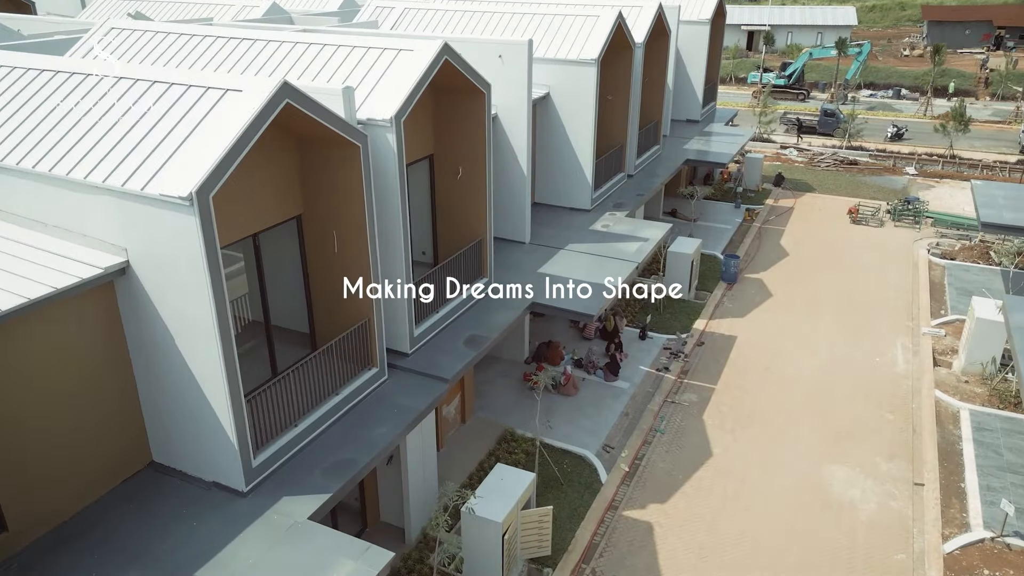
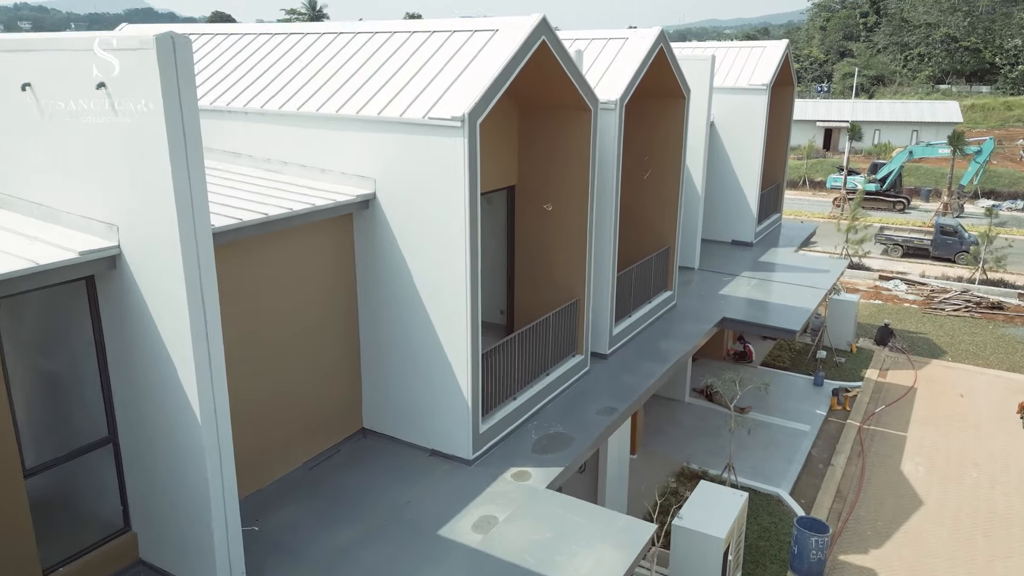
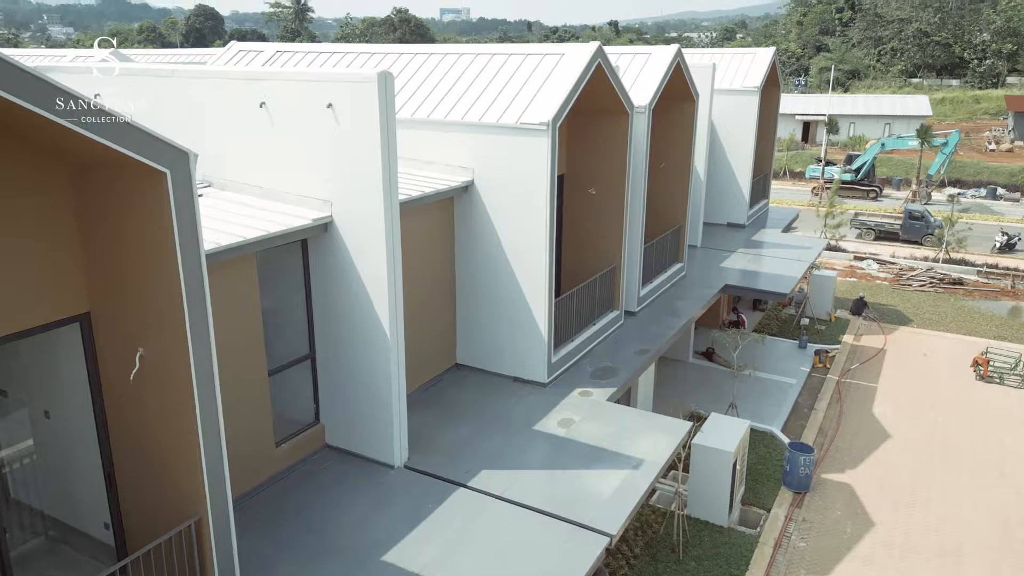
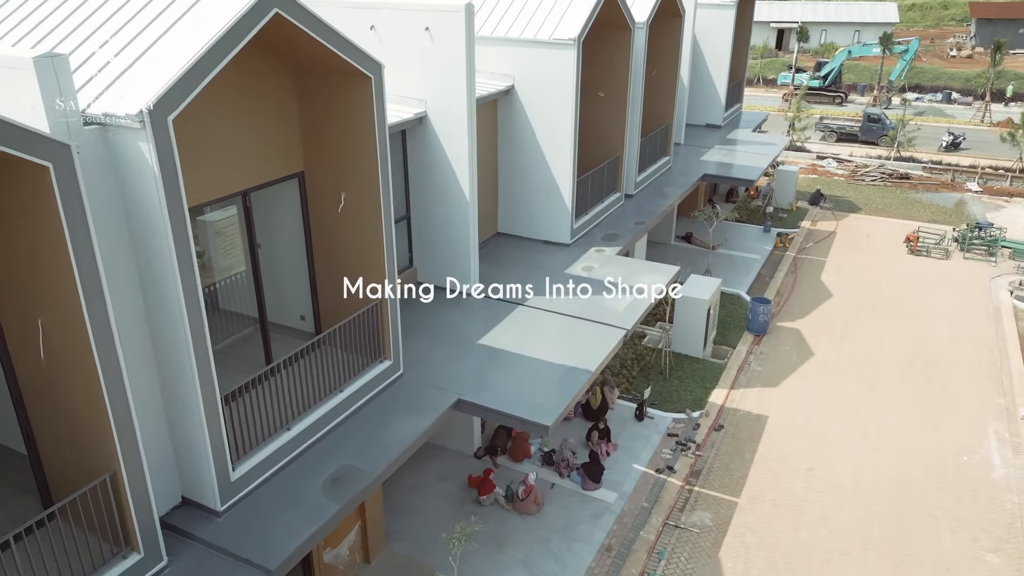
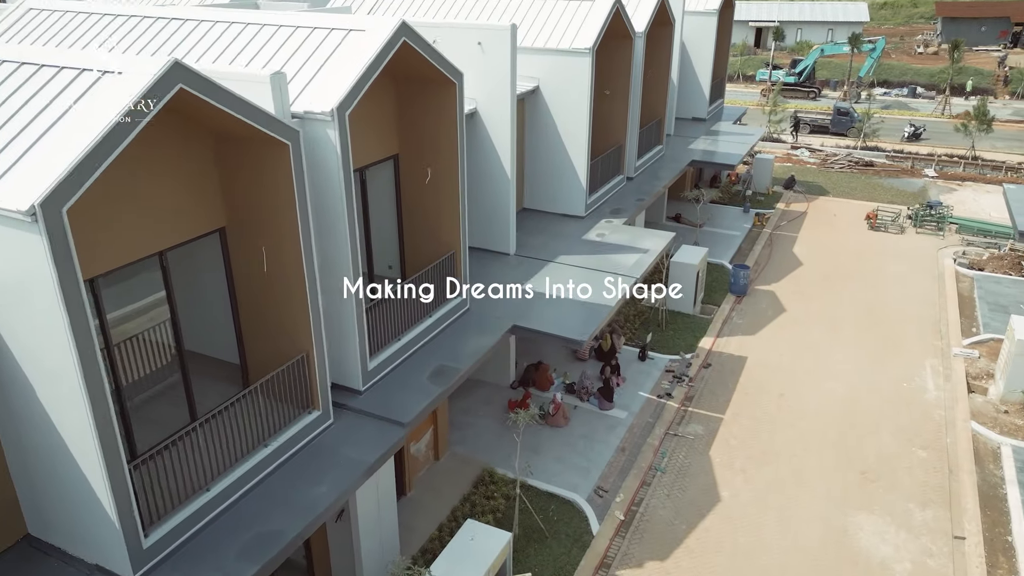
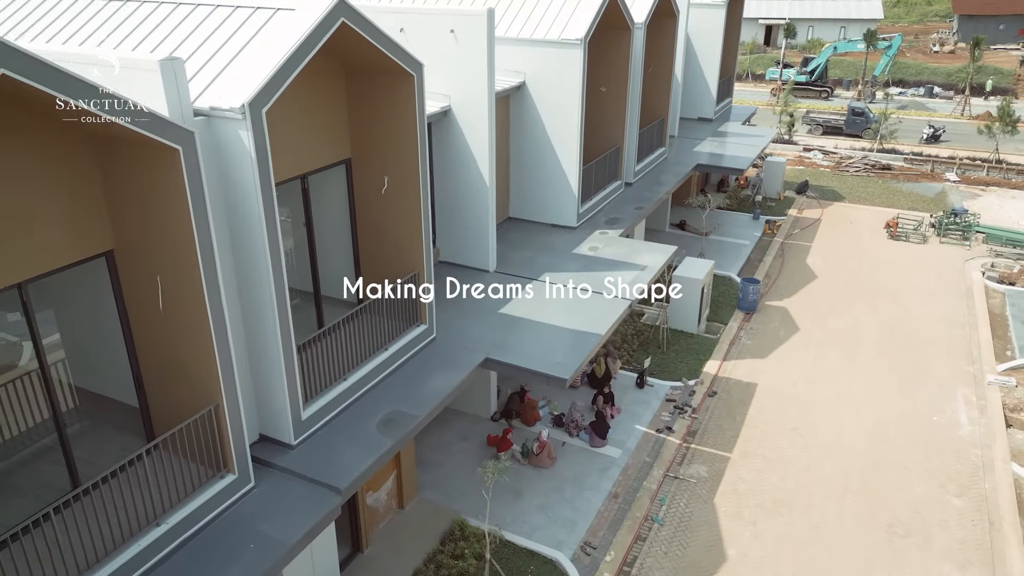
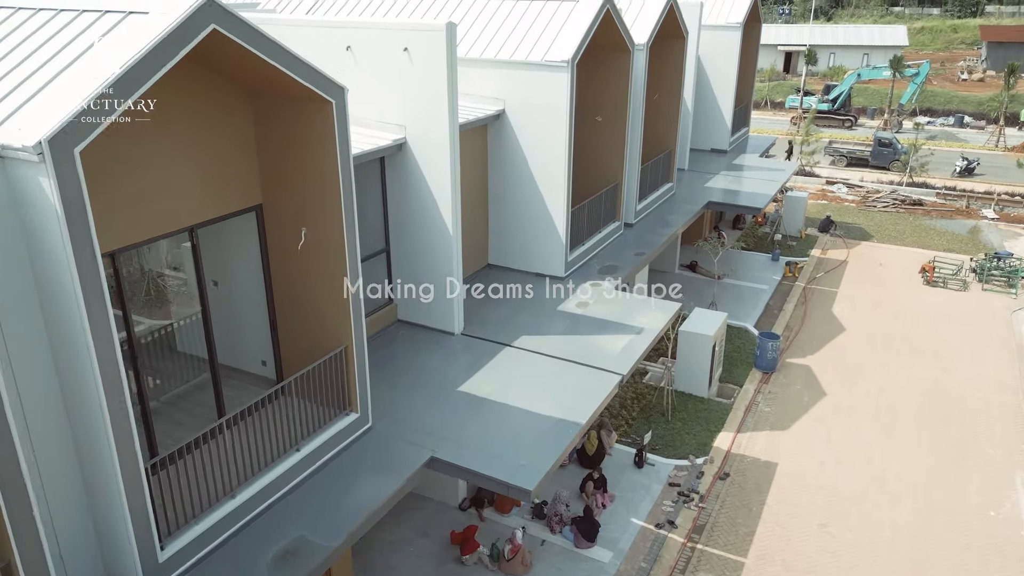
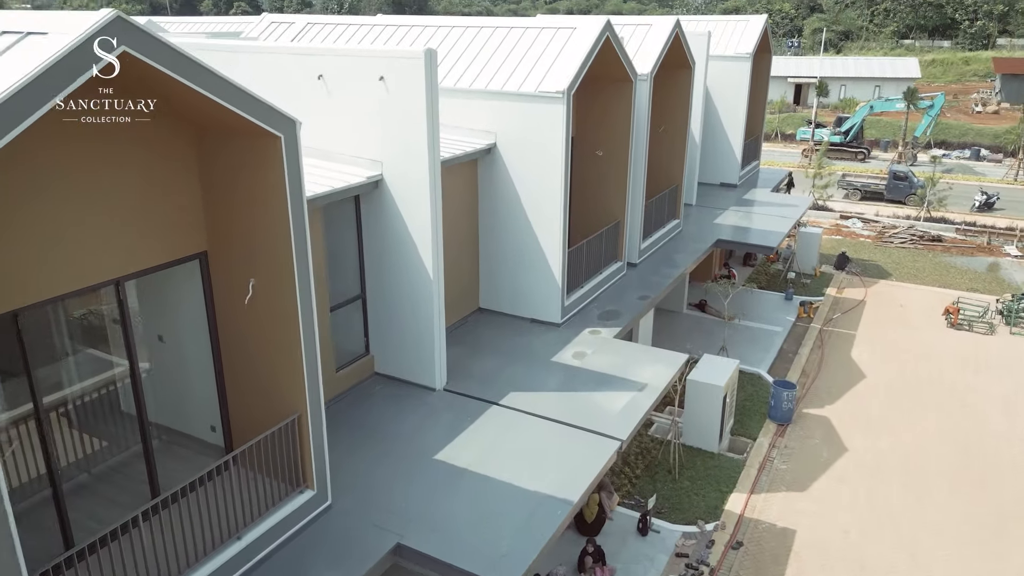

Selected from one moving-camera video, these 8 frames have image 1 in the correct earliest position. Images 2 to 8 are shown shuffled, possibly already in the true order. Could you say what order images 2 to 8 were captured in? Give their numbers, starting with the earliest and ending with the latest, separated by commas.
5, 6, 4, 7, 8, 3, 2
